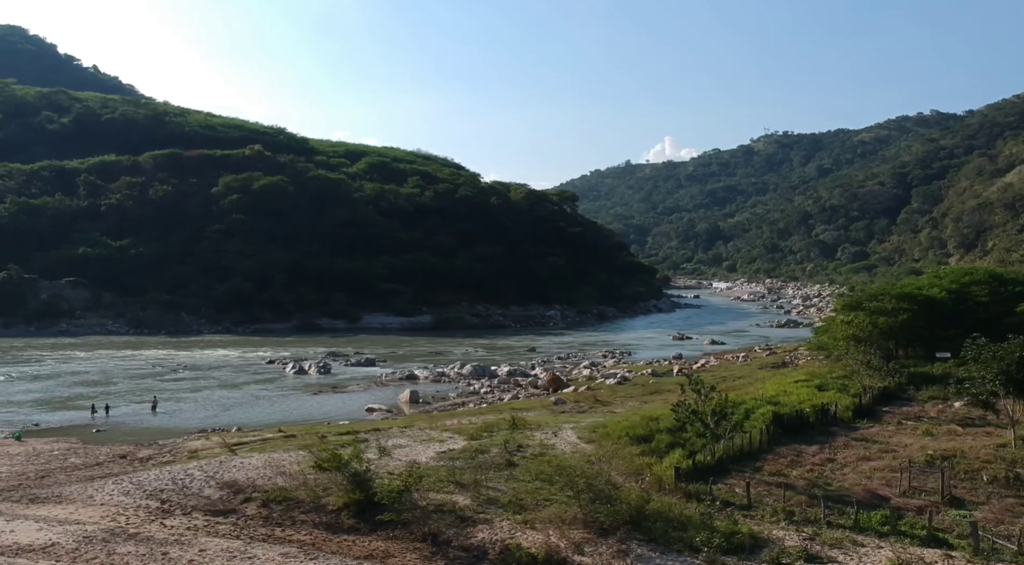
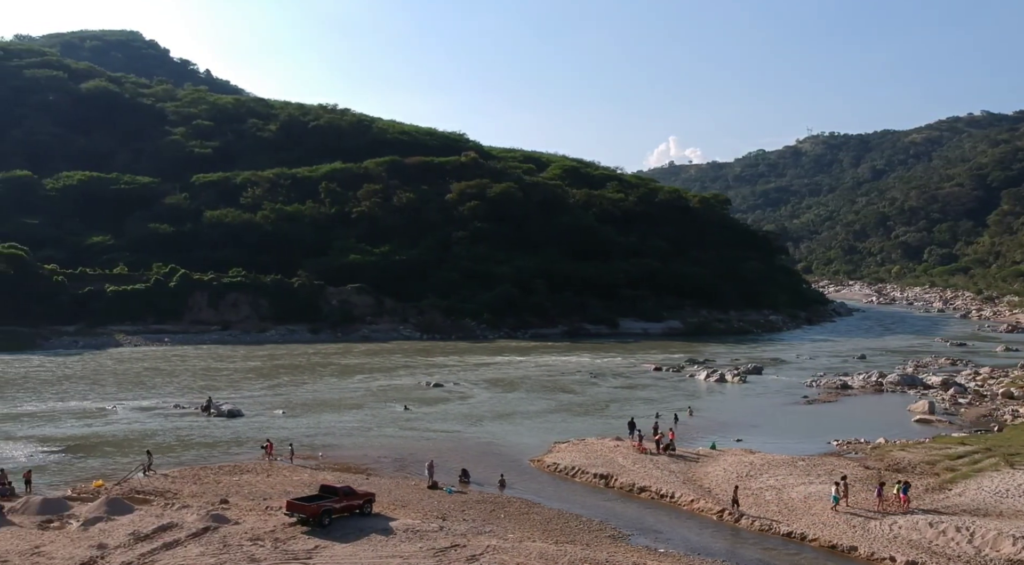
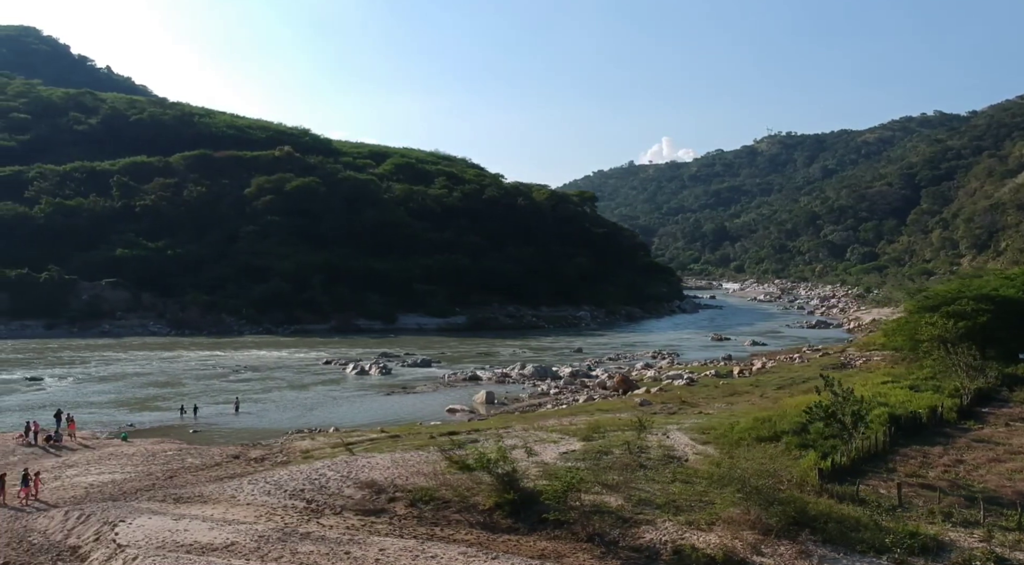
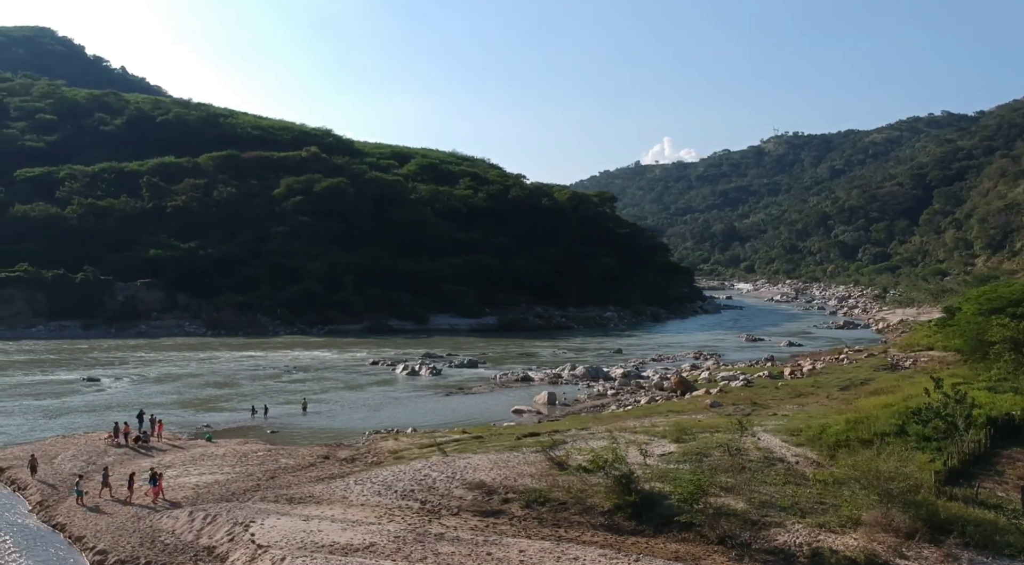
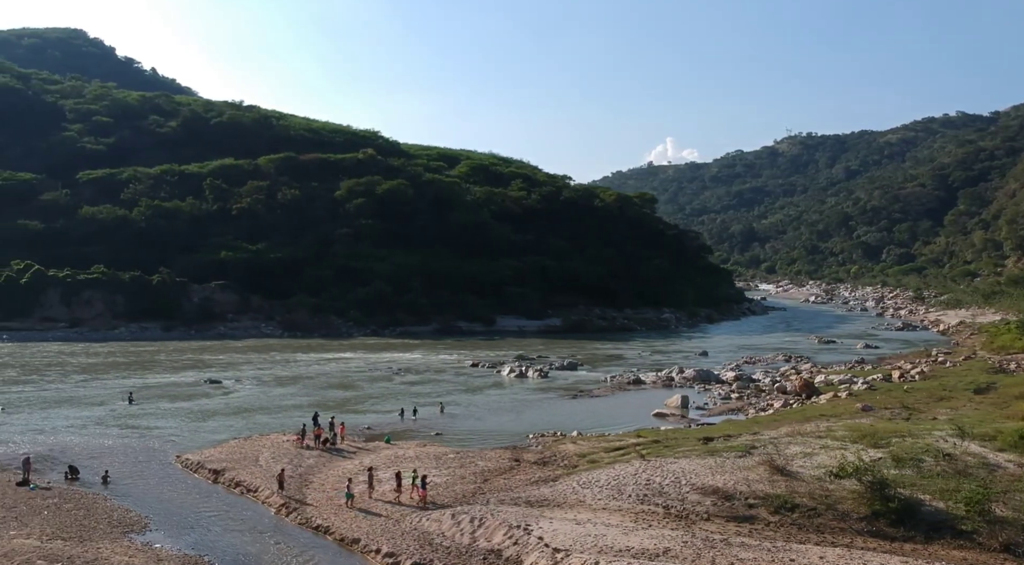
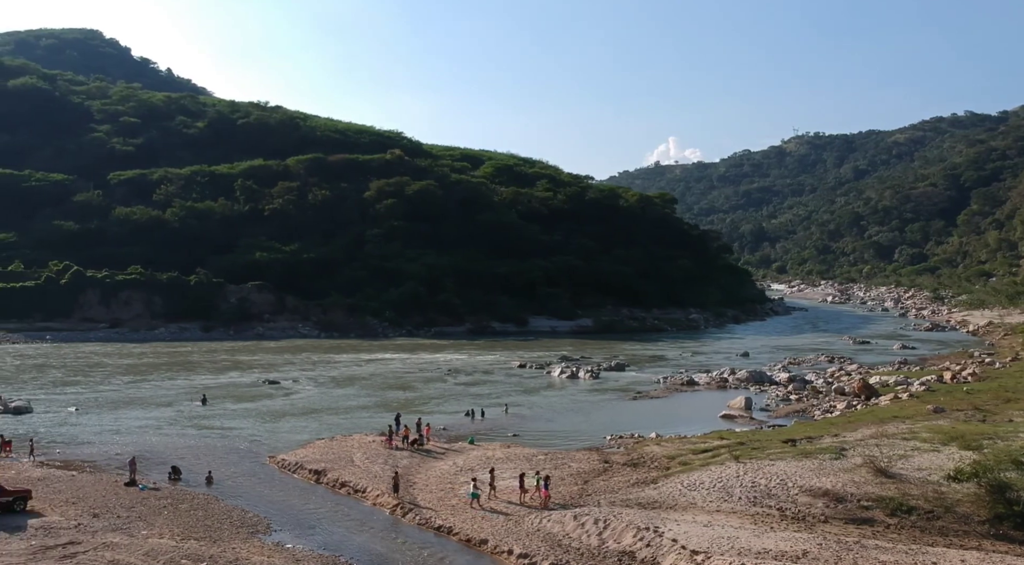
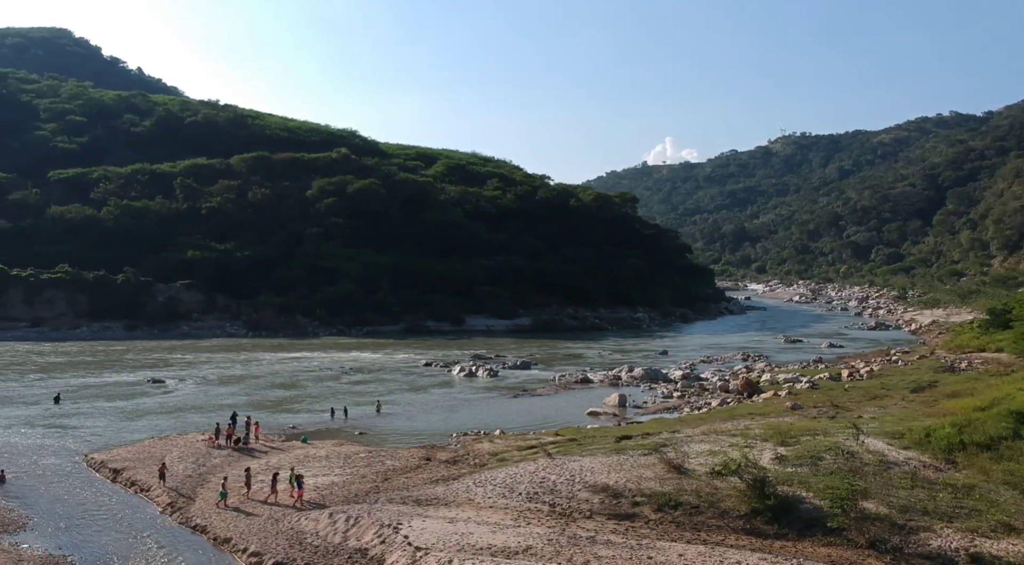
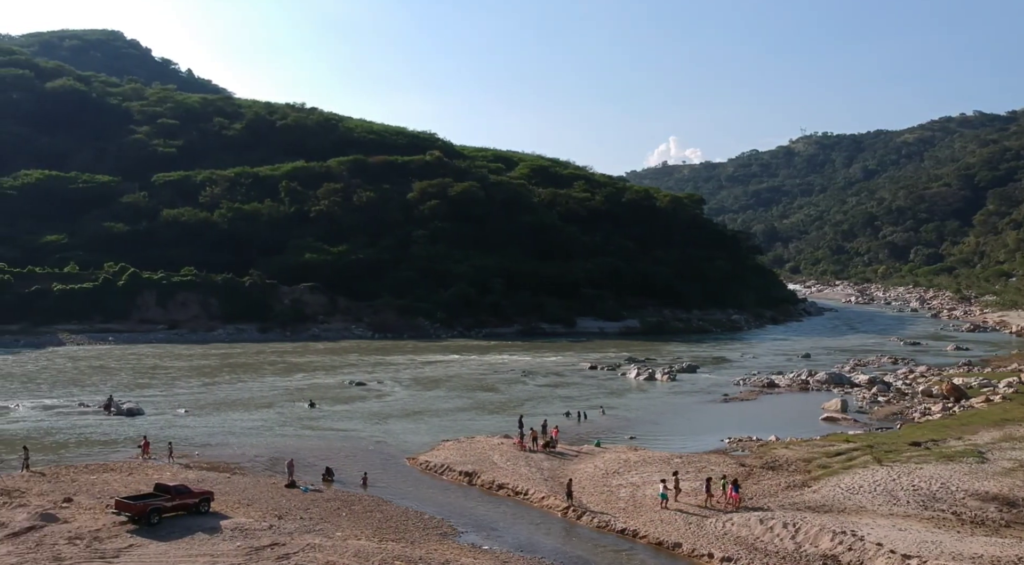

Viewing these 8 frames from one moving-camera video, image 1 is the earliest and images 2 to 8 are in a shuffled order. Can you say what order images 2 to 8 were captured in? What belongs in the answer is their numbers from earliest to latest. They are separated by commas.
3, 4, 7, 5, 6, 8, 2
